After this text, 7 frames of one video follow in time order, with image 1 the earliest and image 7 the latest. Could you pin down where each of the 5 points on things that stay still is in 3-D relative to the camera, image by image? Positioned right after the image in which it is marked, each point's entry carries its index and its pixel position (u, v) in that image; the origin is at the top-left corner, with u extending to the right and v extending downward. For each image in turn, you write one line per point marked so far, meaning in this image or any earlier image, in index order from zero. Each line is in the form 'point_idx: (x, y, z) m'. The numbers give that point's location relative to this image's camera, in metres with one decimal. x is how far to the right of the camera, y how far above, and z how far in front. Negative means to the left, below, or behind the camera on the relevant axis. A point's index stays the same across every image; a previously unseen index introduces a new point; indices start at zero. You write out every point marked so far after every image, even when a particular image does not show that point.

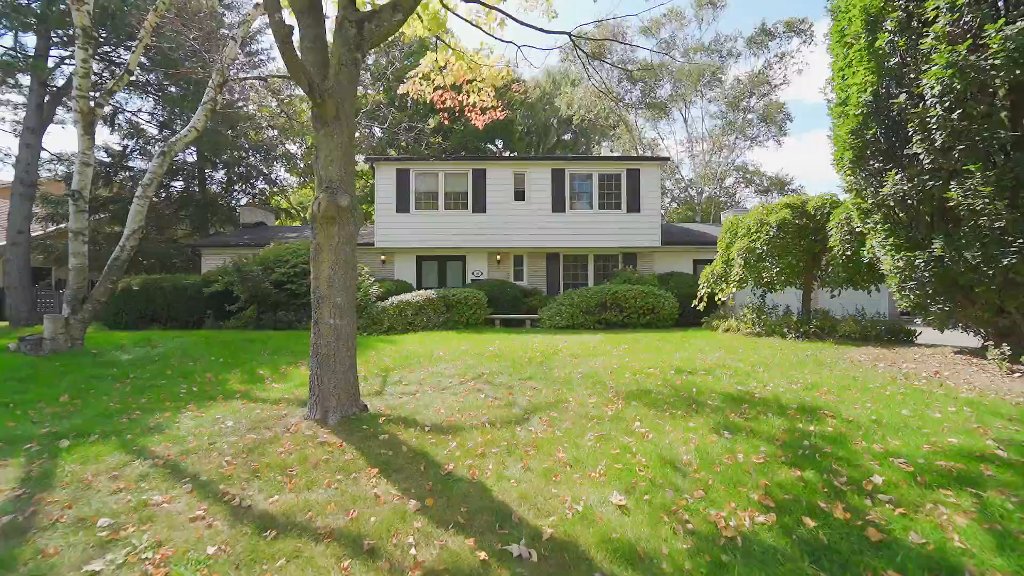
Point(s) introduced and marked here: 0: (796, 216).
0: (+7.8, +2.0, +11.3) m
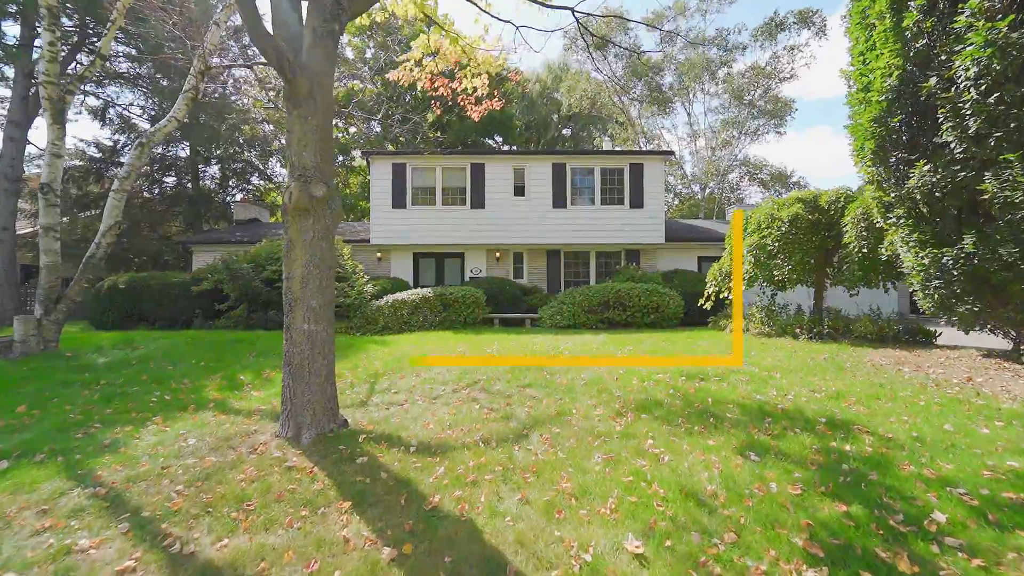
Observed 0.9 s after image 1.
0: (+7.8, +2.0, +10.8) m
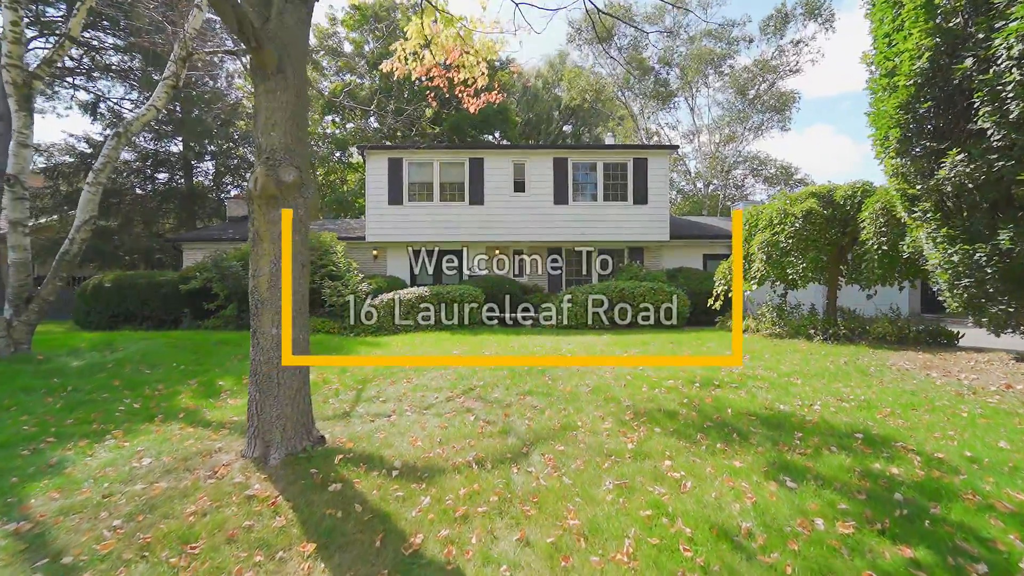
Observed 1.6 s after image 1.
0: (+7.8, +2.1, +10.3) m
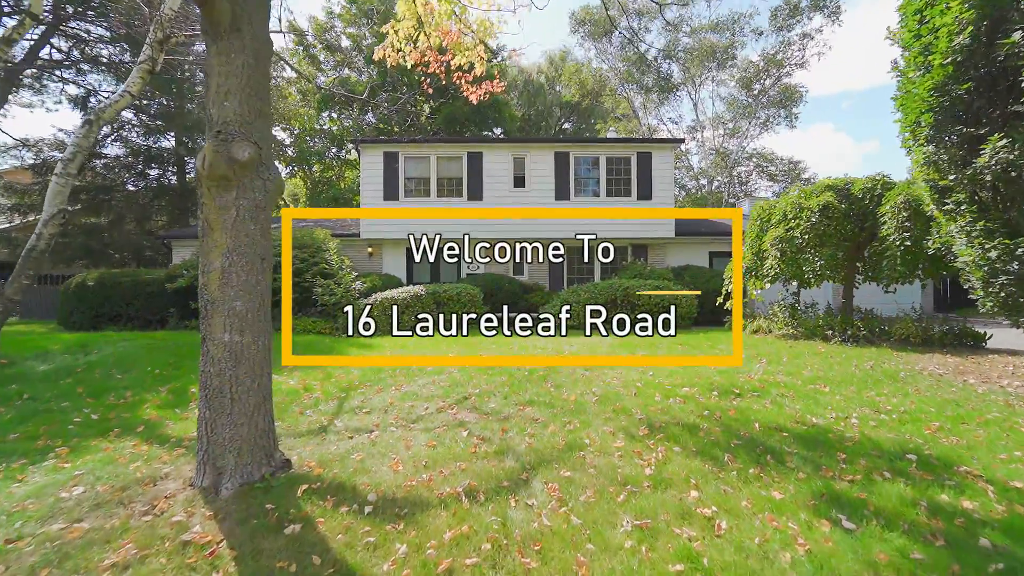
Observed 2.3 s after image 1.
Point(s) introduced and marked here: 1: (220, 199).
0: (+7.8, +2.1, +9.7) m
1: (-2.1, +0.6, +2.9) m
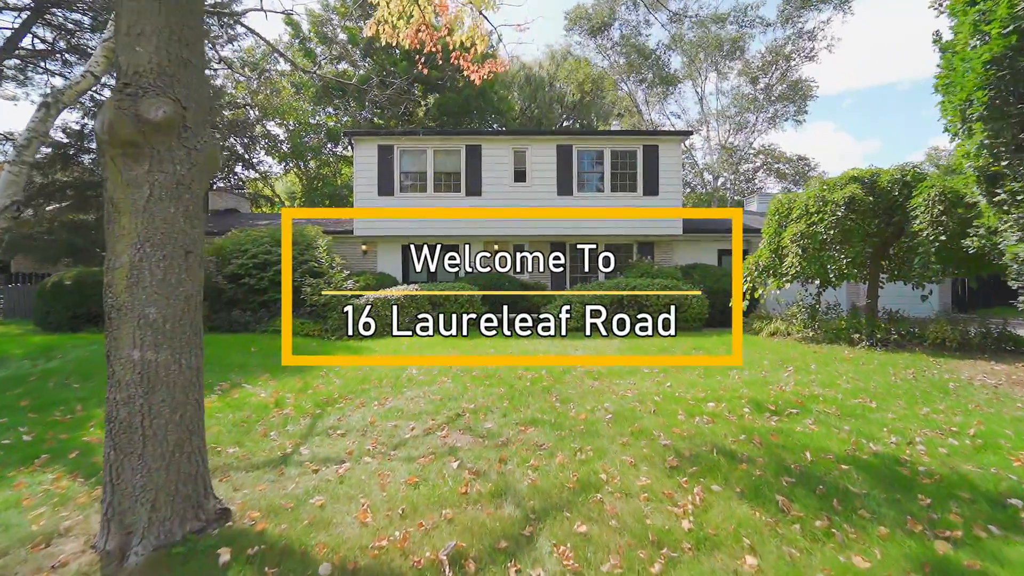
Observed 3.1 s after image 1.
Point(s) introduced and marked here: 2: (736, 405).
0: (+7.8, +2.1, +9.0) m
1: (-2.1, +0.6, +2.2) m
2: (+2.5, -1.3, +4.6) m
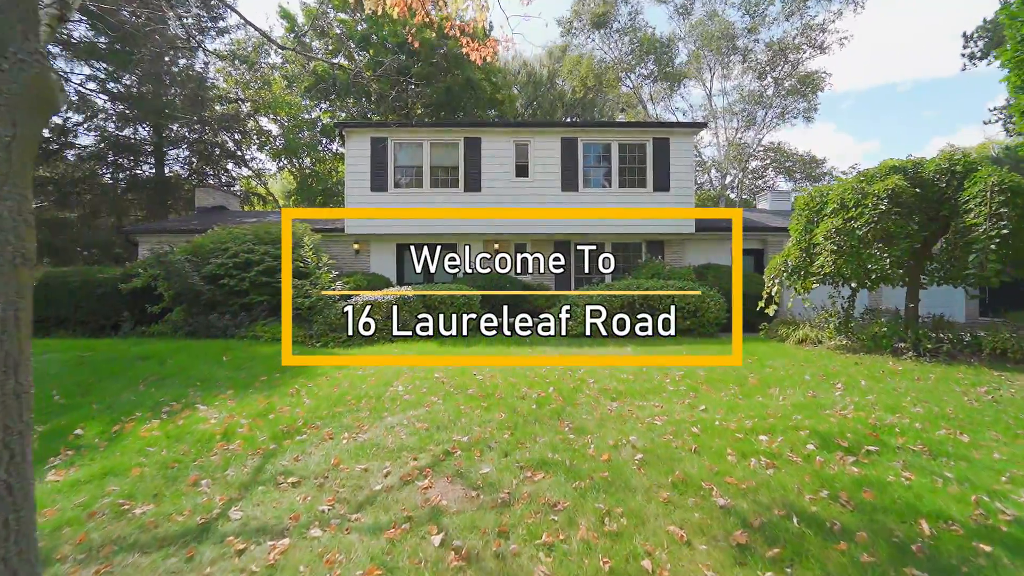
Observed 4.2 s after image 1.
0: (+7.8, +2.1, +8.0) m
1: (-2.1, +0.6, +1.3) m
2: (+2.6, -1.4, +3.7) m
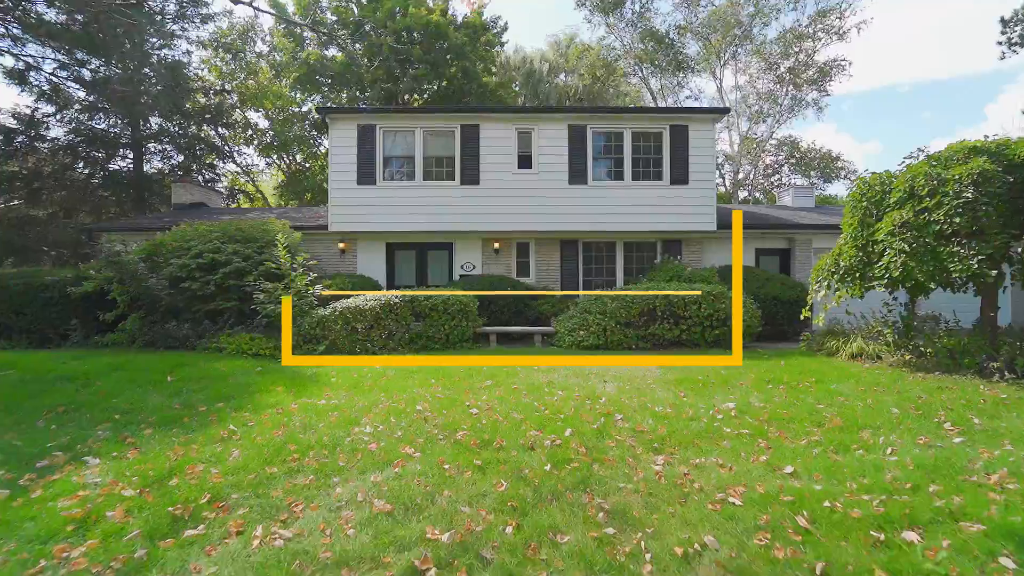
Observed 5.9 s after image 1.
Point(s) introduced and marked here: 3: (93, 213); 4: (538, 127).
0: (+7.9, +2.0, +6.7) m
1: (-2.0, +0.5, -0.1) m
2: (+2.6, -1.5, +2.3) m
3: (-19.5, +3.5, +18.9) m
4: (+0.8, +5.1, +12.9) m
